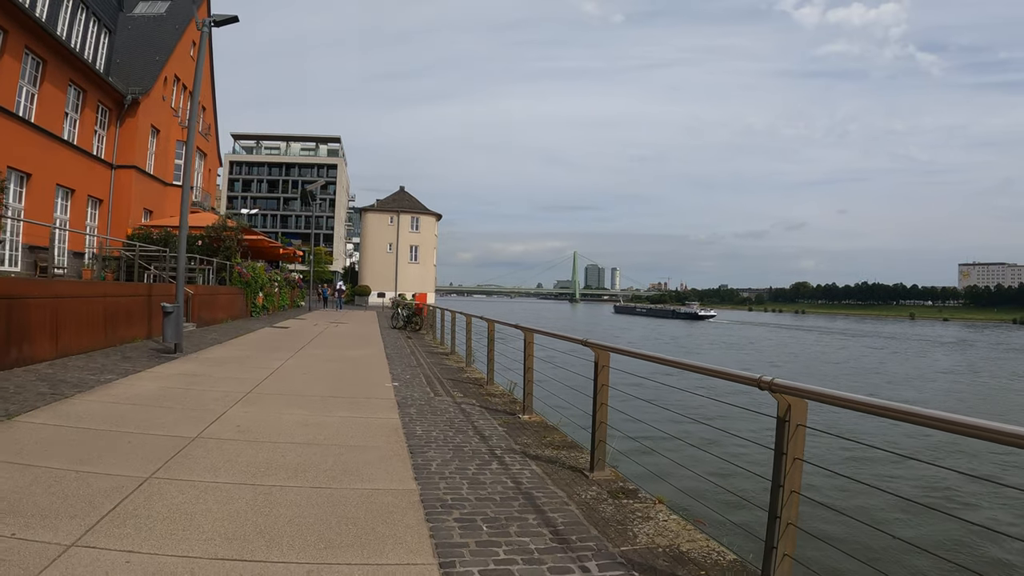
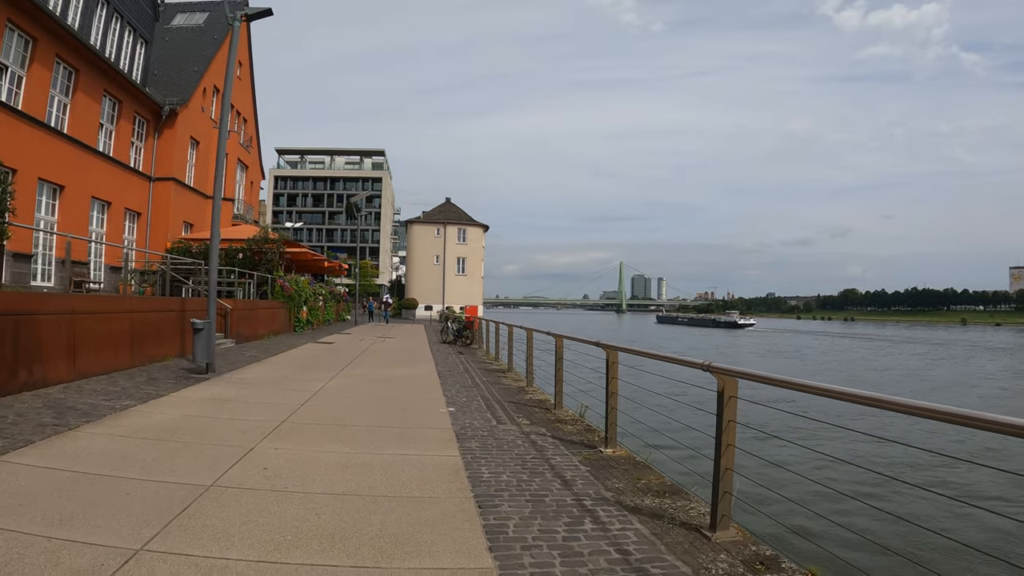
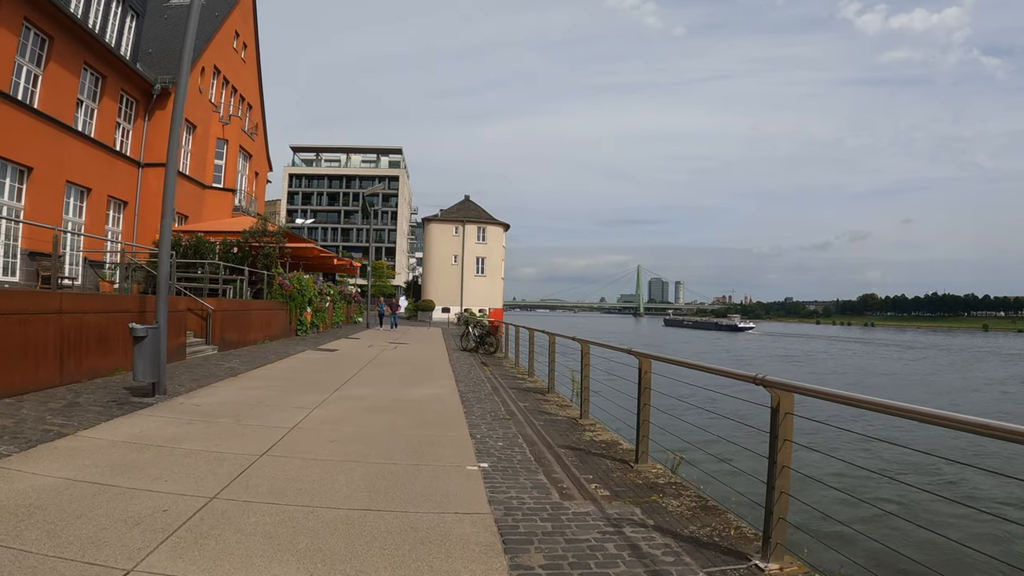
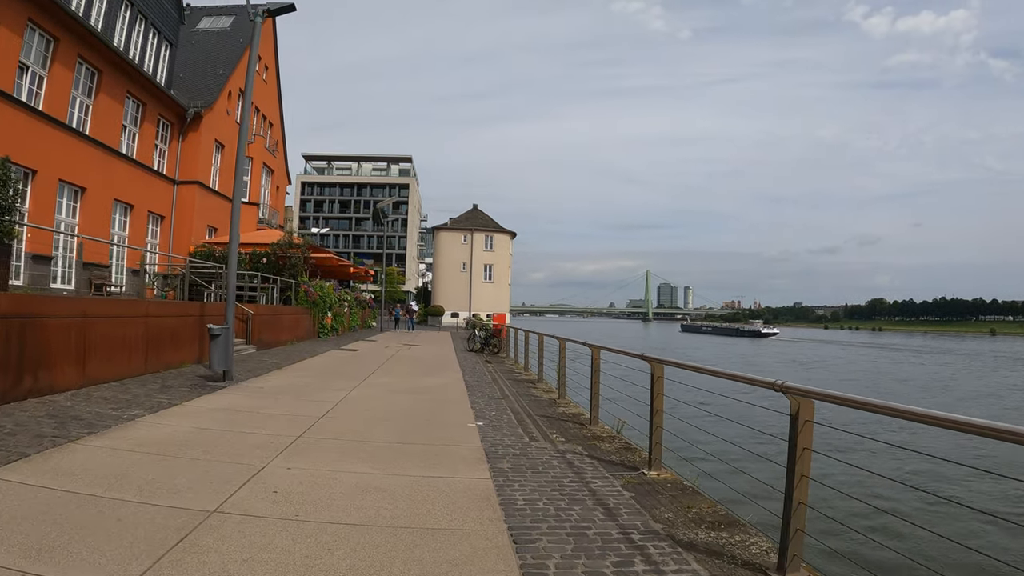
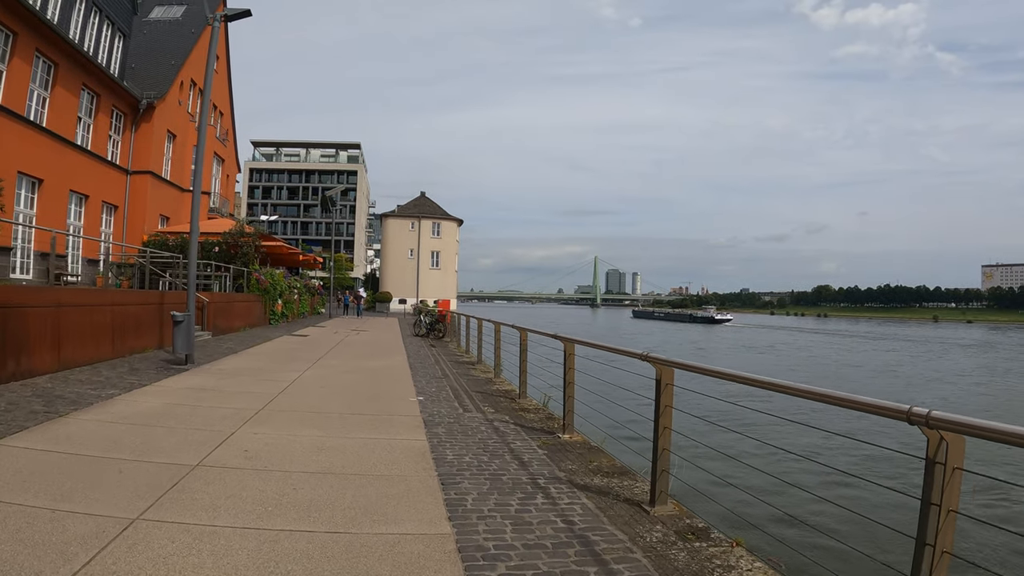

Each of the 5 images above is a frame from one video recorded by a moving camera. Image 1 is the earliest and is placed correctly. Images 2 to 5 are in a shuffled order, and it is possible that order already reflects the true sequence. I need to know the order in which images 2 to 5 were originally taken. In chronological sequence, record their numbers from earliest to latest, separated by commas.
5, 2, 4, 3
